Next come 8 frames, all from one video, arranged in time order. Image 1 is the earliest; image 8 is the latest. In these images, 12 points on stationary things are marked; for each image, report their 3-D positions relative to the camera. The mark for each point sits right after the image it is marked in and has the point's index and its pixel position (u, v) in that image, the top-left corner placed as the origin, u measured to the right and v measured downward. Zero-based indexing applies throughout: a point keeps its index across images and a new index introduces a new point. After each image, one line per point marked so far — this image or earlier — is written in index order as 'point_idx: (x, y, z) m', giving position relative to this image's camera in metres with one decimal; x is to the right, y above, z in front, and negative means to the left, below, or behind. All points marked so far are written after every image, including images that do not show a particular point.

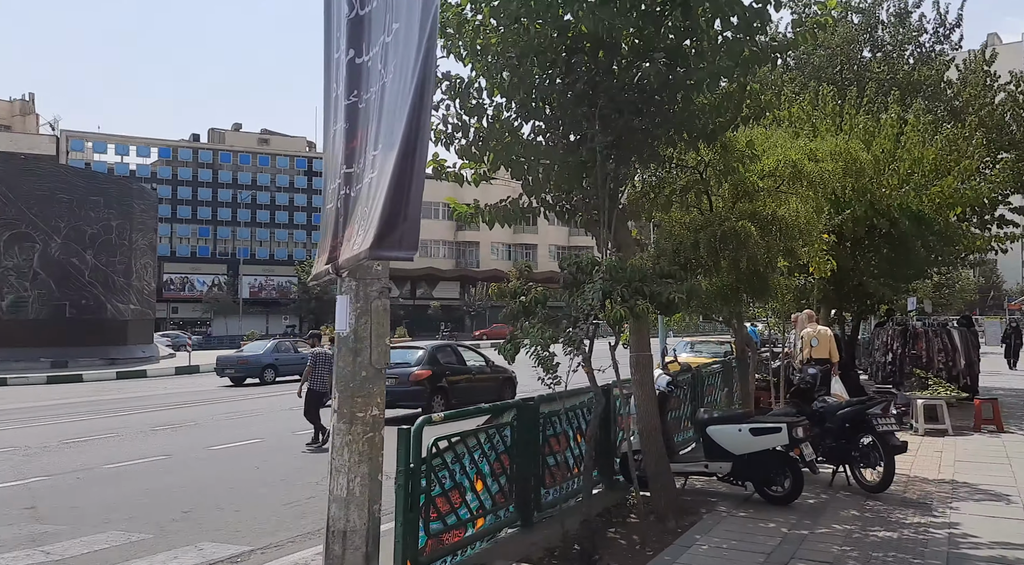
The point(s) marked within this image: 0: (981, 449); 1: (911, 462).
0: (+5.9, -2.1, +11.7) m
1: (+4.5, -2.0, +10.3) m
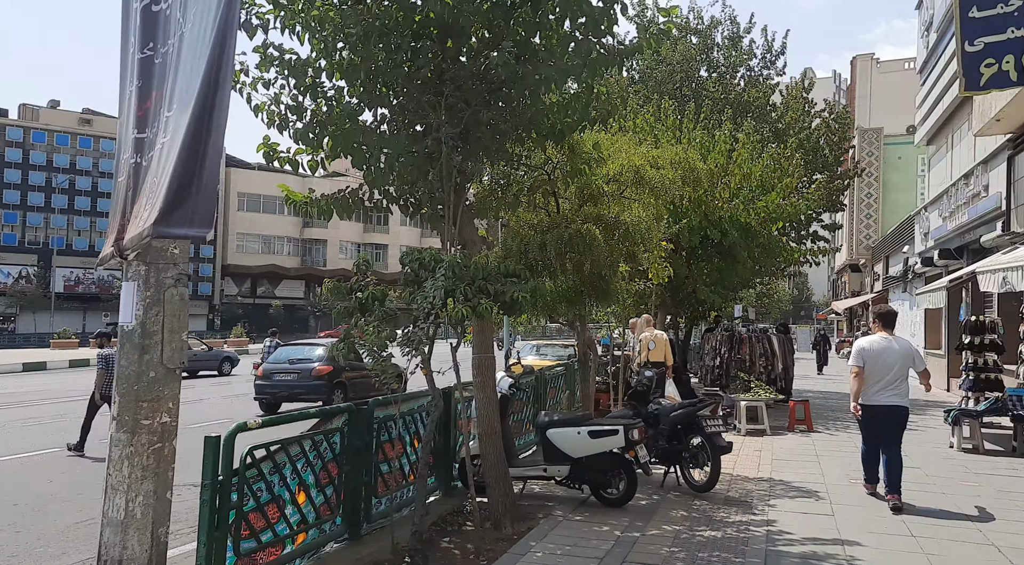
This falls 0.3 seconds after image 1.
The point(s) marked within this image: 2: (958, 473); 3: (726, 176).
0: (+3.8, -2.2, +12.2) m
1: (+2.6, -2.1, +10.6) m
2: (+5.3, -2.2, +10.9) m
3: (+3.9, +1.9, +16.3) m
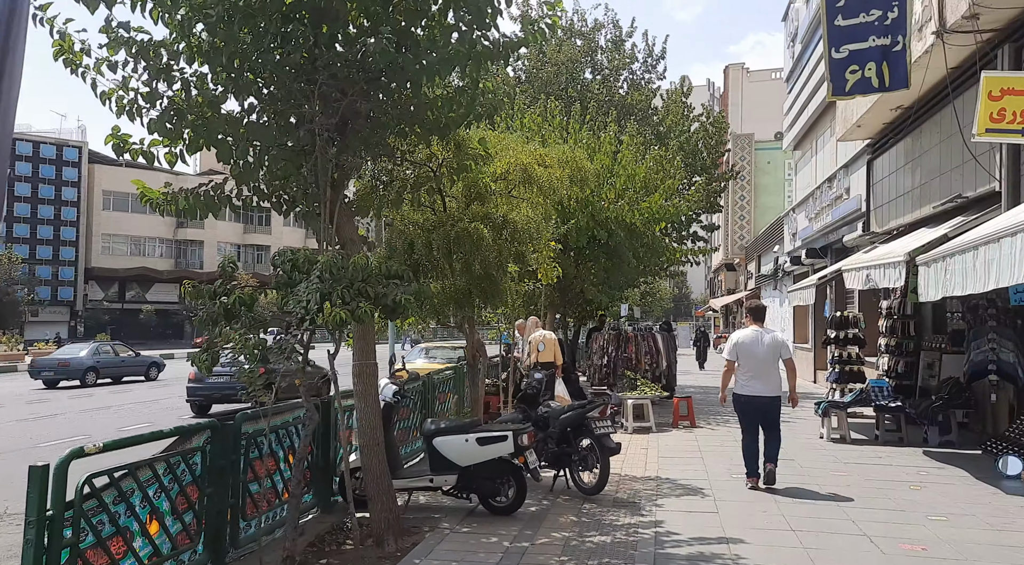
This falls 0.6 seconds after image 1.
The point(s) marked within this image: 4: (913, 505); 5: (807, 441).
0: (+2.3, -2.2, +12.3) m
1: (+1.3, -2.1, +10.6) m
2: (+3.9, -2.2, +11.2) m
3: (+1.8, +1.9, +16.4) m
4: (+3.7, -2.1, +8.4) m
5: (+4.2, -2.3, +13.1) m
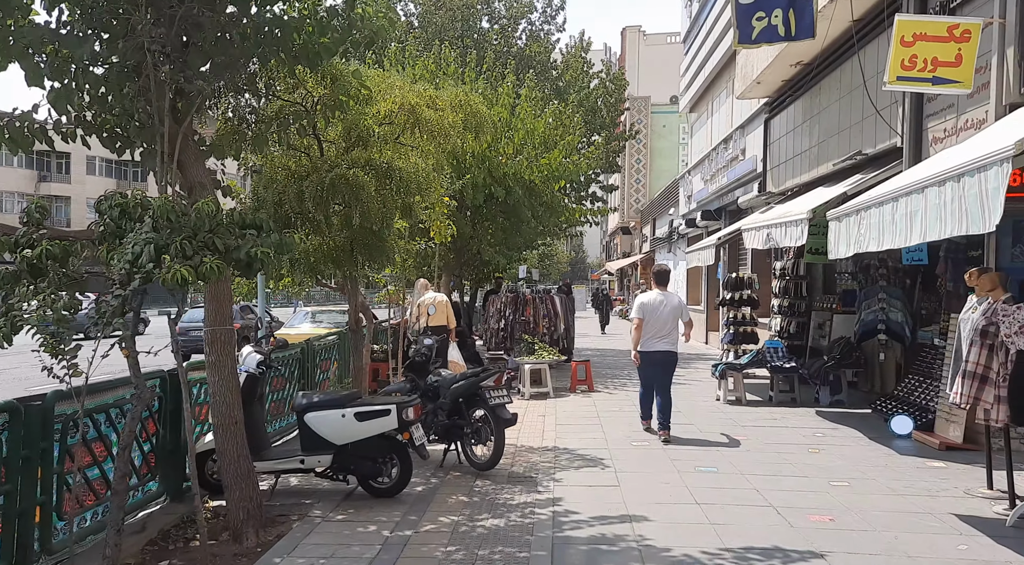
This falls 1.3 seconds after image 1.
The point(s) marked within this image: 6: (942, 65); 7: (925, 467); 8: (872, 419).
0: (+0.8, -1.7, +11.9) m
1: (+0.1, -1.7, +10.0) m
2: (+2.6, -1.7, +10.9) m
3: (0.0, +2.6, +15.7) m
4: (+2.7, -1.7, +8.1) m
5: (+2.7, -1.7, +12.9) m
6: (+3.5, +1.8, +7.5) m
7: (+3.7, -1.7, +8.2) m
8: (+4.5, -1.7, +11.3) m
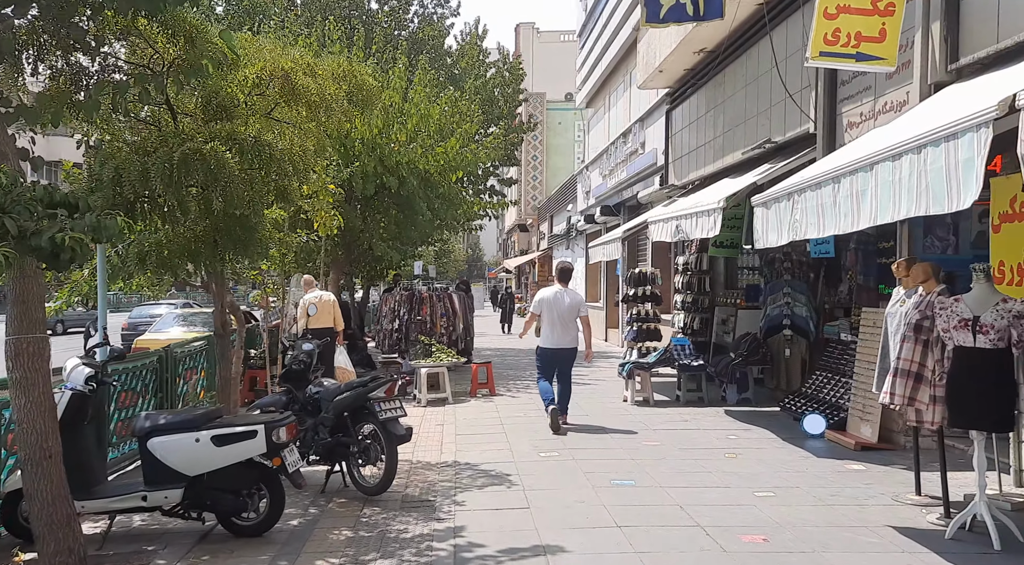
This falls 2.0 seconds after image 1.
0: (-0.4, -1.6, +11.0) m
1: (-1.0, -1.6, +9.1) m
2: (+1.4, -1.7, +10.3) m
3: (-1.8, +2.7, +14.7) m
4: (+1.8, -1.6, +7.5) m
5: (+1.3, -1.7, +12.3) m
6: (+2.7, +1.9, +7.0) m
7: (+2.9, -1.6, +7.7) m
8: (+3.3, -1.6, +10.9) m
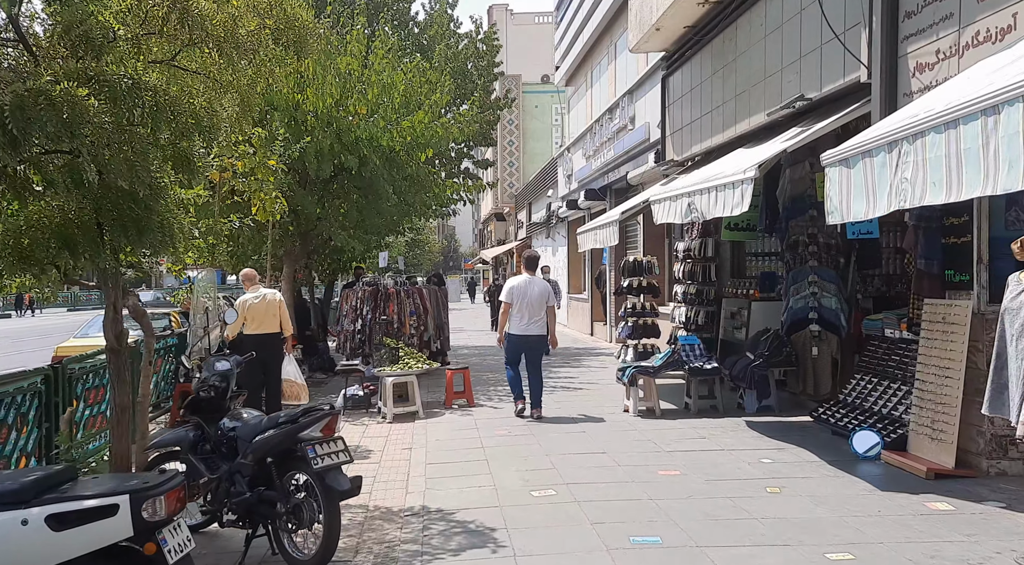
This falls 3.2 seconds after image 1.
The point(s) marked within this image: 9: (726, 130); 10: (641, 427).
0: (-0.6, -1.6, +9.2) m
1: (-1.1, -1.6, +7.2) m
2: (+1.3, -1.6, +8.5) m
3: (-2.1, +2.8, +12.8) m
4: (+1.8, -1.5, +5.7) m
5: (+1.1, -1.6, +10.5) m
6: (+2.6, +1.9, +5.2) m
7: (+2.8, -1.5, +5.9) m
8: (+3.1, -1.5, +9.2) m
9: (+2.6, +1.9, +11.2) m
10: (+1.4, -1.6, +9.7) m
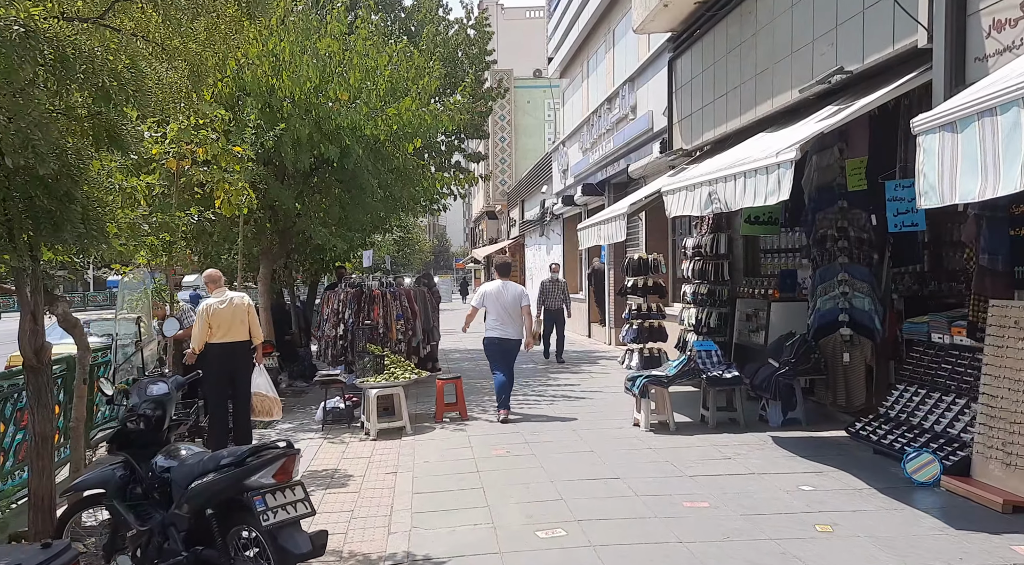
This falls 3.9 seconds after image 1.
0: (-0.6, -1.6, +8.1) m
1: (-1.1, -1.6, +6.2) m
2: (+1.3, -1.6, +7.4) m
3: (-2.2, +2.7, +11.7) m
4: (+1.8, -1.5, +4.7) m
5: (+1.1, -1.6, +9.4) m
6: (+2.6, +2.0, +4.1) m
7: (+2.8, -1.5, +4.9) m
8: (+3.1, -1.5, +8.1) m
9: (+2.6, +1.9, +10.1) m
10: (+1.4, -1.6, +8.6) m
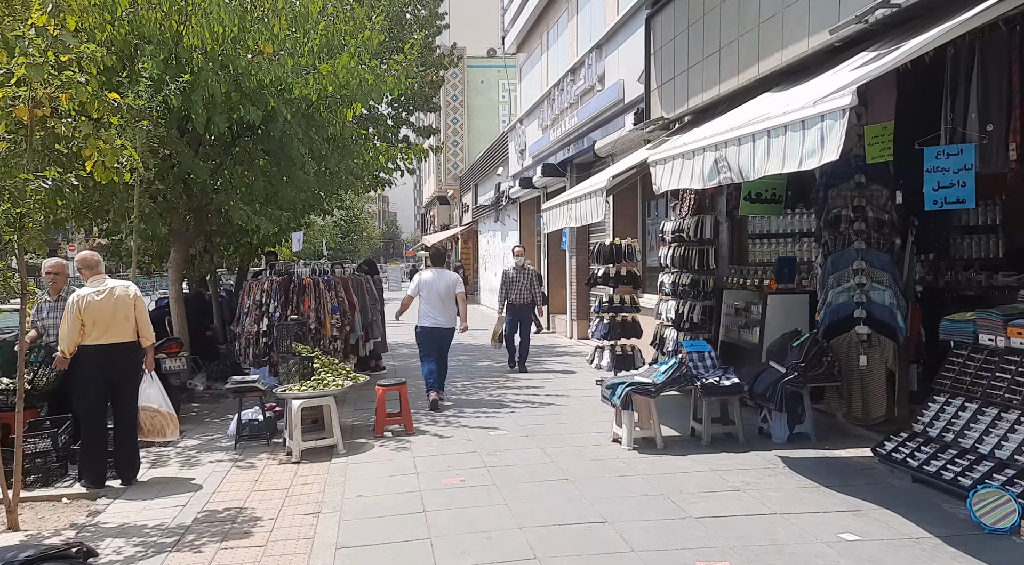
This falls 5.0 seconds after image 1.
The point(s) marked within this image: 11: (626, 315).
0: (-0.9, -1.5, +6.4) m
1: (-1.3, -1.5, +4.5) m
2: (+1.0, -1.5, +5.9) m
3: (-2.7, +2.9, +9.9) m
4: (+1.6, -1.5, +3.1) m
5: (+0.7, -1.5, +7.8) m
6: (+2.5, +2.0, +2.6) m
7: (+2.6, -1.5, +3.4) m
8: (+2.7, -1.4, +6.6) m
9: (+2.2, +2.0, +8.6) m
10: (+1.0, -1.5, +7.1) m
11: (+1.4, -0.4, +11.1) m
